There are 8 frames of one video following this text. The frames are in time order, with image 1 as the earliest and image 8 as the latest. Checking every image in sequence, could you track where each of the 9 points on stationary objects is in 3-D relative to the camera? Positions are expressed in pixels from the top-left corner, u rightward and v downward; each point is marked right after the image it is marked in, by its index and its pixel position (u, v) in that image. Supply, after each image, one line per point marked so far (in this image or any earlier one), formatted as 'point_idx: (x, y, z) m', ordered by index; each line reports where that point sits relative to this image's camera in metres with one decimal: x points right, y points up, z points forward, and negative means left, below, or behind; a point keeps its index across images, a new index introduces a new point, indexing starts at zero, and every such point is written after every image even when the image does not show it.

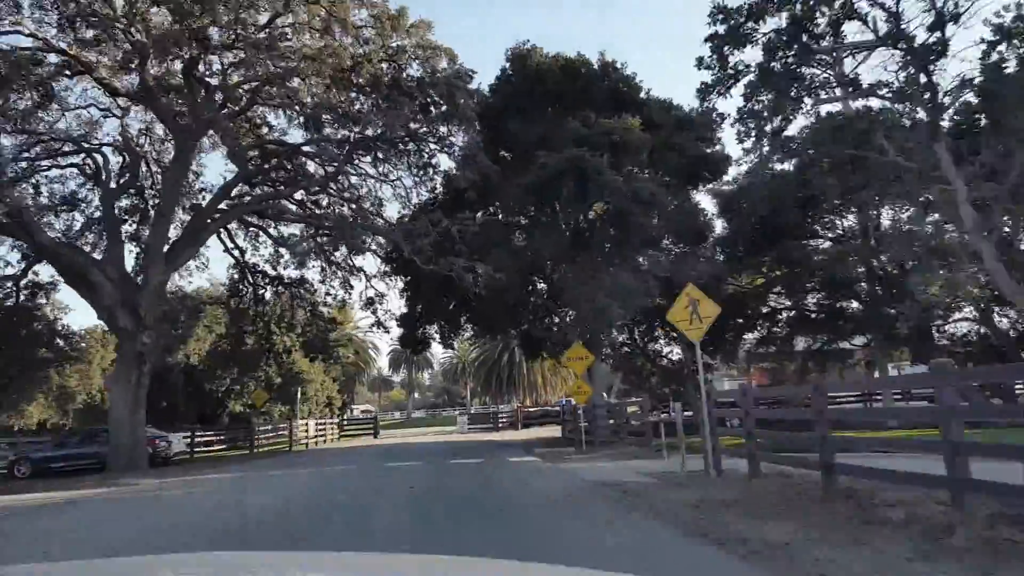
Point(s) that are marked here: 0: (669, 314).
0: (+3.4, -0.4, +14.7) m
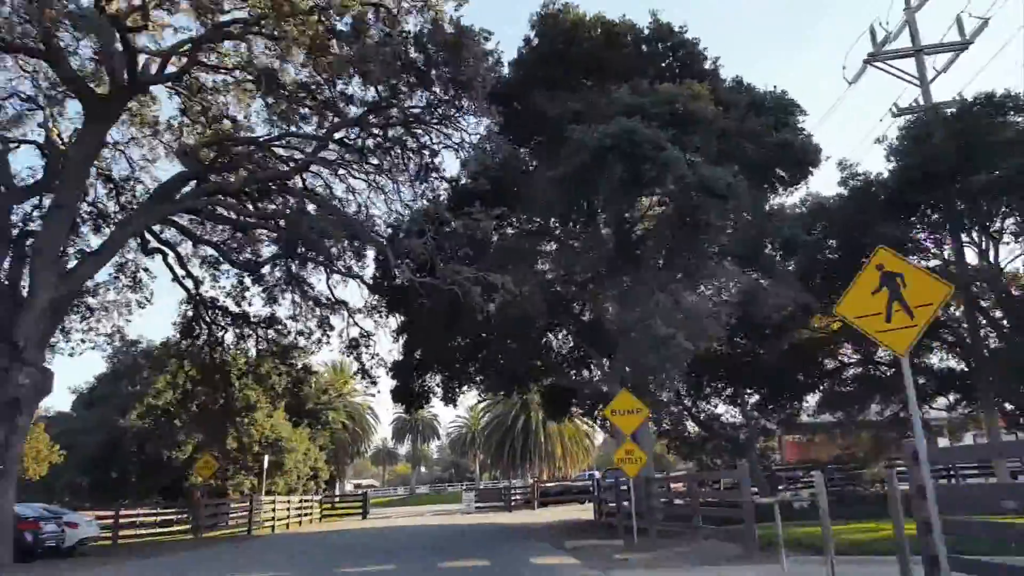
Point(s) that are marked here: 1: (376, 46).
0: (+3.8, -0.2, +8.2) m
1: (-3.5, +6.0, +18.3) m
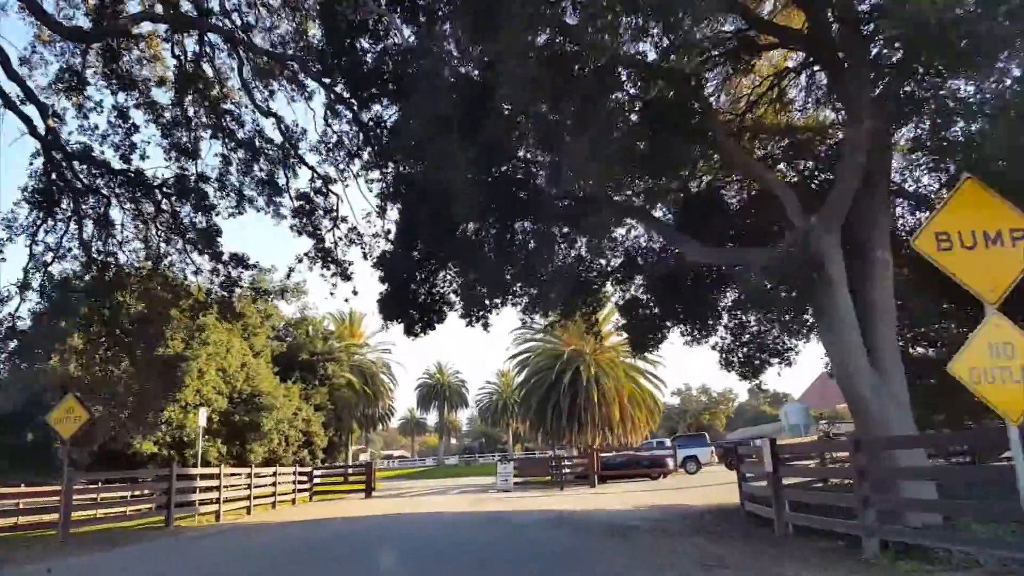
0: (+4.6, +2.8, -3.1) m
1: (-2.3, +9.3, +7.0) m
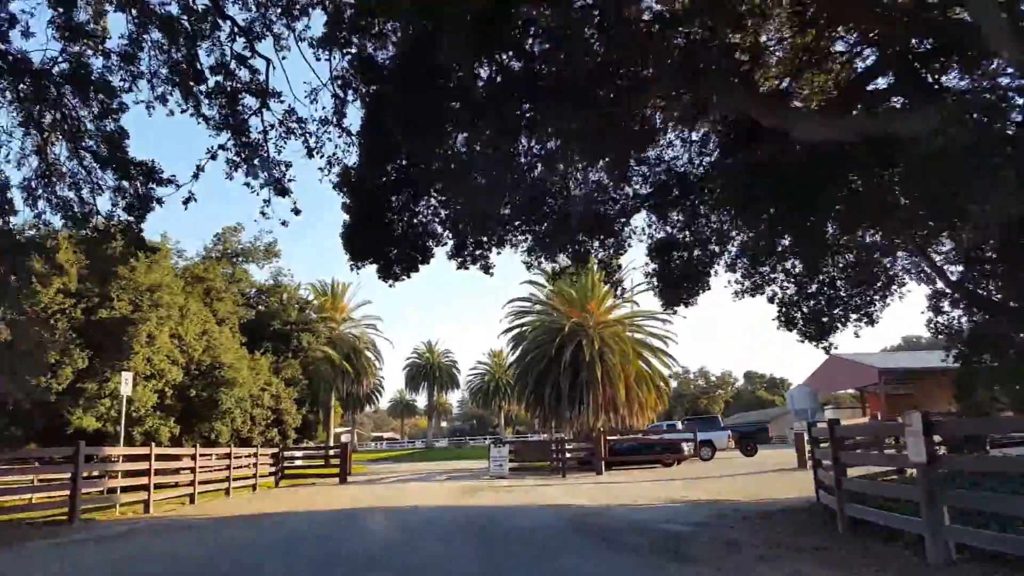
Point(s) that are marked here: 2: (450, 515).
0: (+4.9, +3.6, -7.1) m
1: (-2.1, +10.4, +2.8) m
2: (-1.3, -5.1, +16.1) m
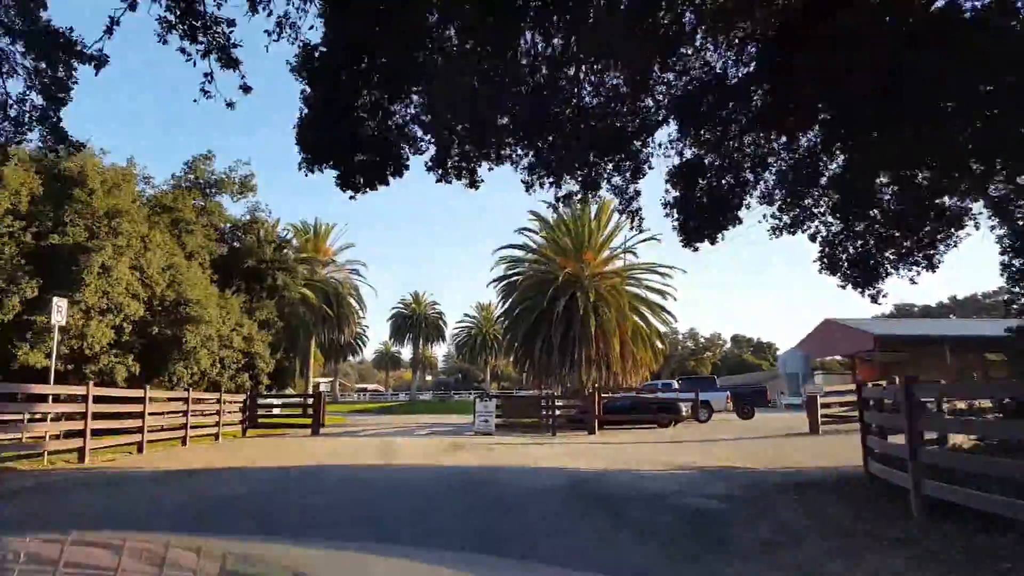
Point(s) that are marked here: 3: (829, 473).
0: (+5.2, +3.4, -9.4) m
1: (-1.6, +11.0, -0.1) m
2: (-1.6, -3.7, +14.2) m
3: (+6.3, -3.6, +14.3) m
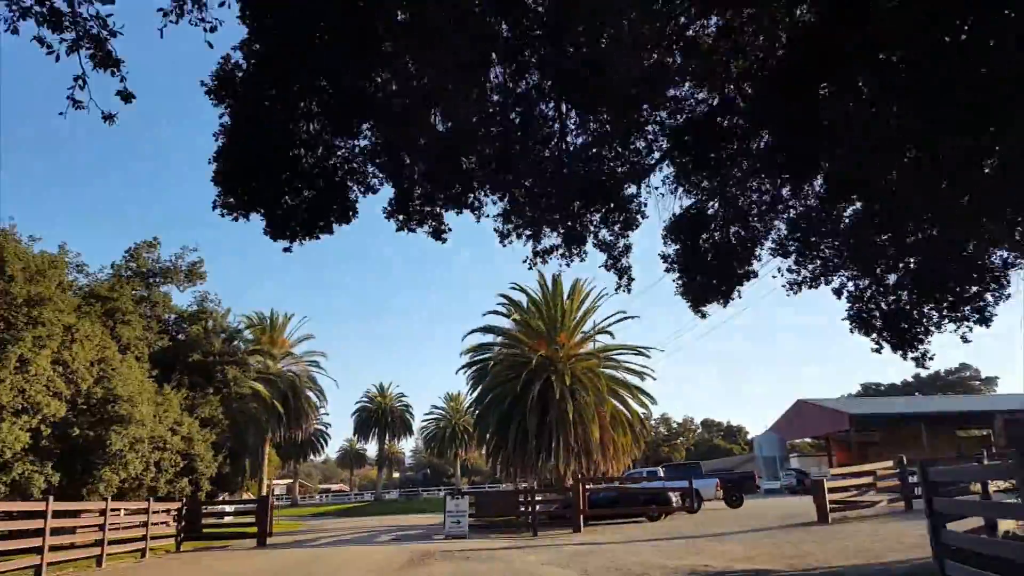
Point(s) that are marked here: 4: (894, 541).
0: (+5.8, +5.2, -10.6) m
1: (-1.7, +11.4, -0.7) m
2: (-1.8, -4.9, +11.6) m
3: (+5.9, -4.7, +12.1) m
4: (+8.0, -5.3, +15.2) m
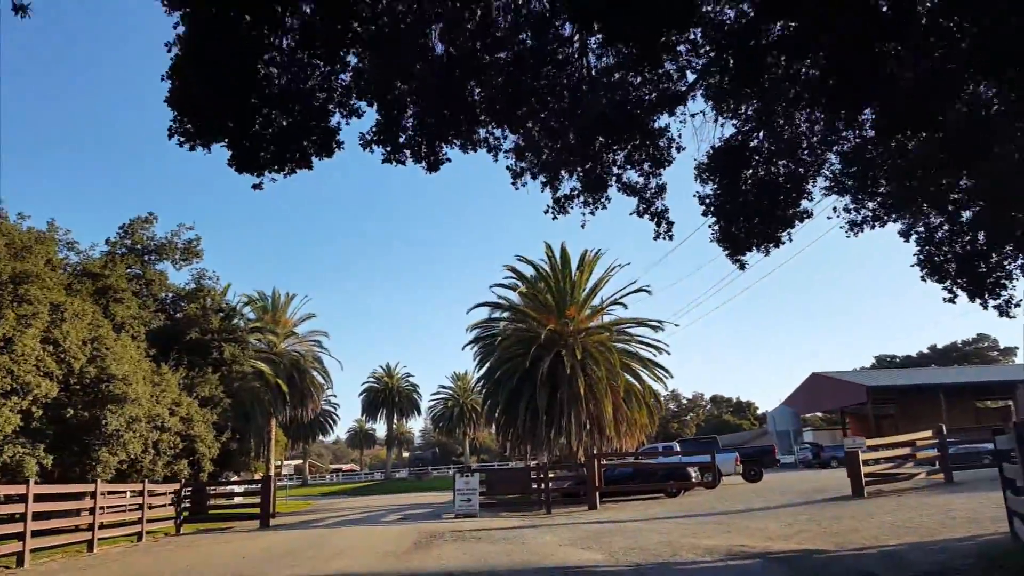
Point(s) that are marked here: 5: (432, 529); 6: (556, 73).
0: (+5.7, +5.4, -12.0) m
1: (-1.8, +11.7, -2.3) m
2: (-1.6, -4.3, +10.5) m
3: (+6.2, -3.9, +11.0) m
4: (+8.3, -4.4, +14.0) m
5: (-1.9, -5.5, +16.7) m
6: (+0.6, +2.7, +9.4) m
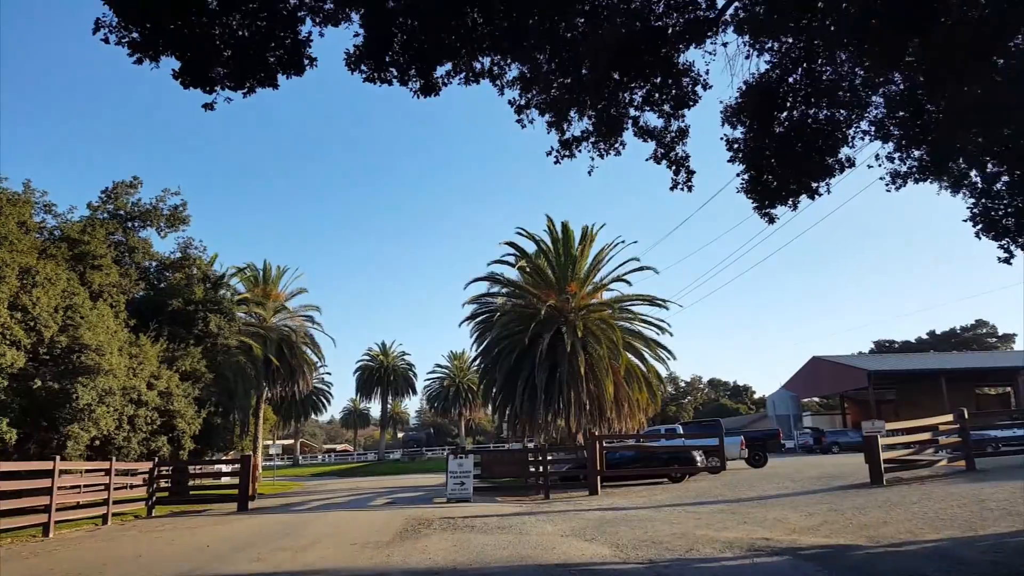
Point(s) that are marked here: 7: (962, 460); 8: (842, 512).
0: (+5.8, +5.3, -13.5) m
1: (-1.6, +12.0, -3.9) m
2: (-1.7, -3.7, +9.3) m
3: (+6.1, -3.4, +9.8) m
4: (+8.2, -3.9, +12.8) m
5: (-2.0, -4.8, +15.5) m
6: (+0.6, +3.2, +8.0) m
7: (+11.8, -4.5, +19.2) m
8: (+6.0, -4.1, +13.2) m
